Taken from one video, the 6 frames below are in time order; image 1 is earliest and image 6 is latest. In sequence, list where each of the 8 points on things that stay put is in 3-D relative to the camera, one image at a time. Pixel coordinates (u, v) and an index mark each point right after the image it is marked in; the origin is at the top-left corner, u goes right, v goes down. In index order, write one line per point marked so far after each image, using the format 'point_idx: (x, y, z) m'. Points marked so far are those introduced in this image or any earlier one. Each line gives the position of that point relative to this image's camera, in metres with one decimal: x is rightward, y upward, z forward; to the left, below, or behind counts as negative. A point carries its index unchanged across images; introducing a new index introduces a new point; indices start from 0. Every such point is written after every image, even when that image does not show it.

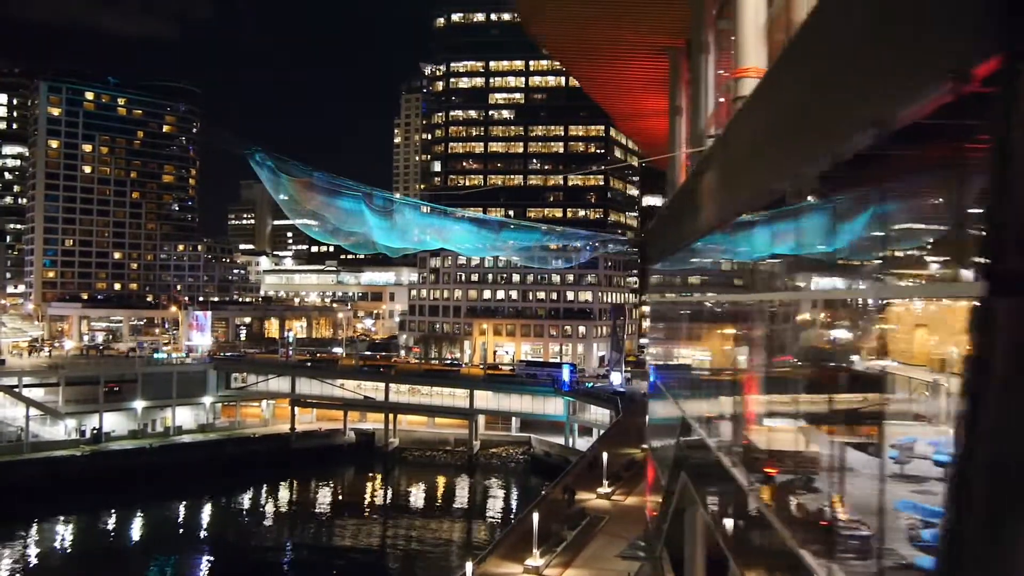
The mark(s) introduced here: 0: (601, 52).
0: (+1.3, +3.5, +13.5) m
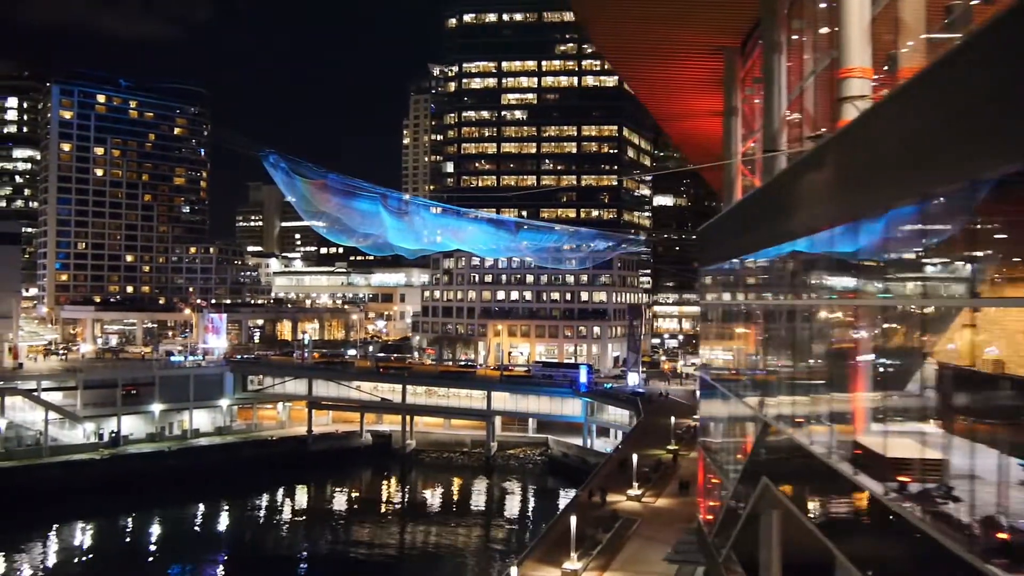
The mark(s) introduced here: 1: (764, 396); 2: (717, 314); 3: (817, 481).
0: (+2.1, +3.4, +13.4) m
1: (+2.7, -1.2, +9.8) m
2: (+3.1, -0.4, +13.2) m
3: (+2.4, -1.5, +7.2) m
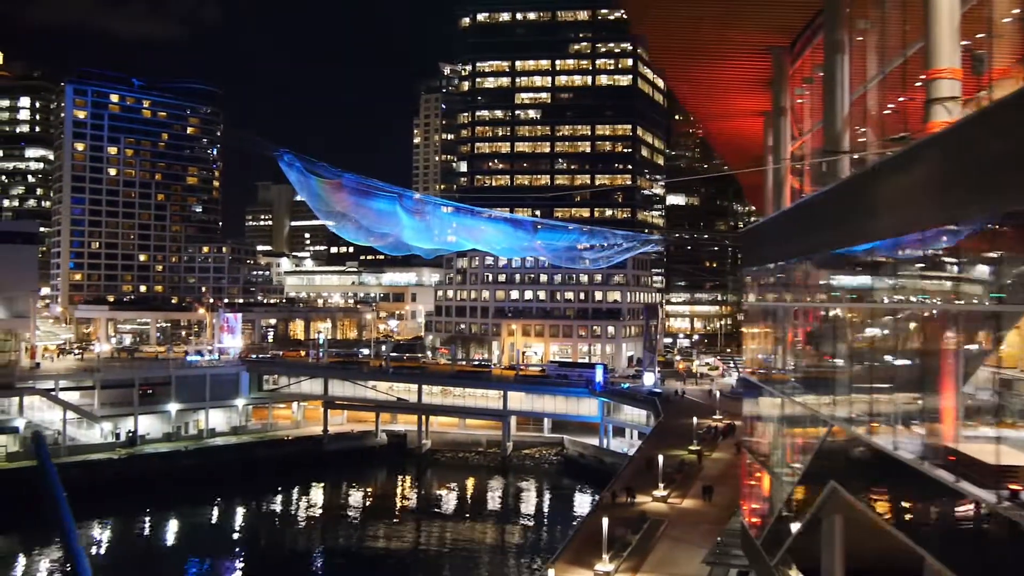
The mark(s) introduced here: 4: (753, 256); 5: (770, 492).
0: (+2.7, +3.4, +13.3) m
1: (+3.4, -1.2, +9.7) m
2: (+3.7, -0.4, +13.1) m
3: (+3.0, -1.5, +7.2) m
4: (+3.7, +0.5, +13.9) m
5: (+3.7, -2.9, +13.2) m
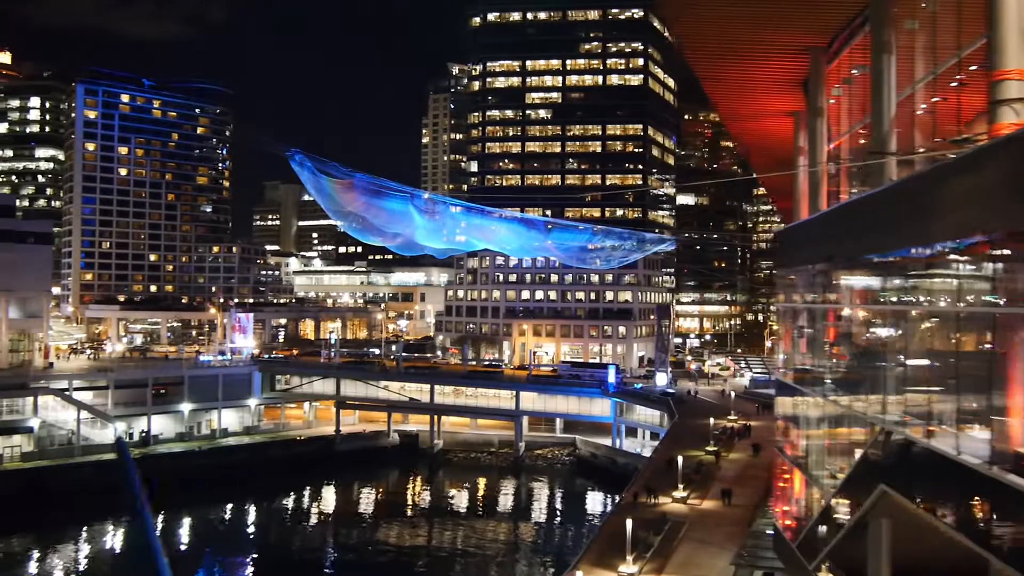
0: (+3.2, +3.4, +13.3) m
1: (+3.8, -1.2, +9.6) m
2: (+4.2, -0.4, +13.0) m
3: (+3.5, -1.6, +7.1) m
4: (+4.2, +0.4, +13.8) m
5: (+4.2, -2.9, +13.1) m
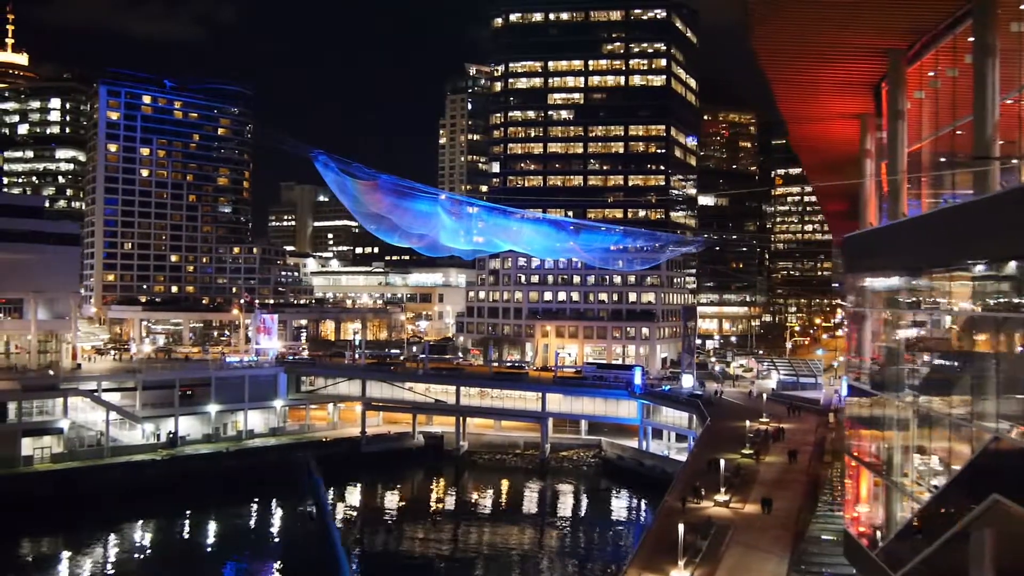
0: (+4.3, +3.3, +13.2) m
1: (+4.9, -1.3, +9.5) m
2: (+5.3, -0.5, +12.9) m
3: (+4.5, -1.6, +7.0) m
4: (+5.2, +0.4, +13.7) m
5: (+5.2, -3.0, +13.0) m
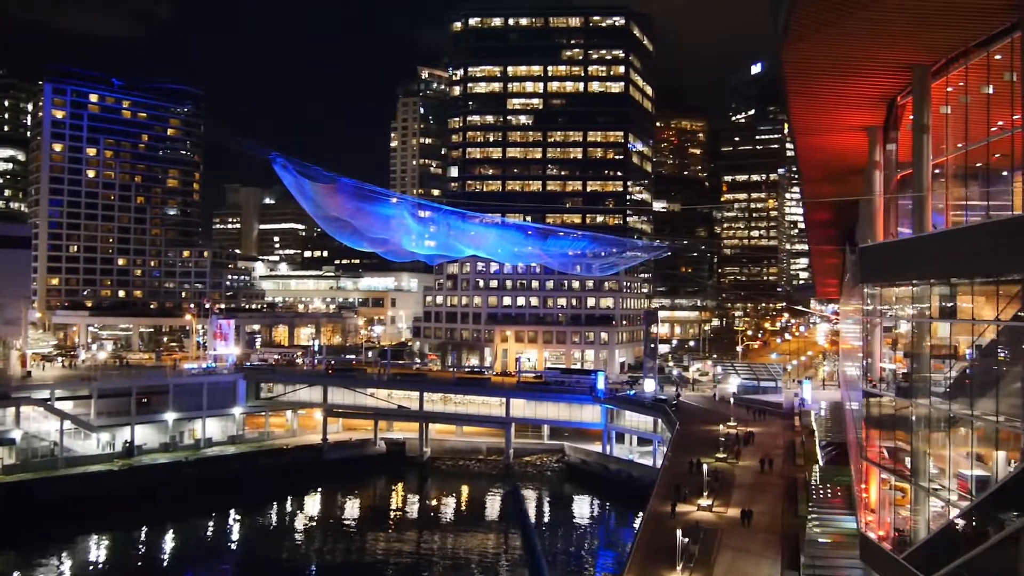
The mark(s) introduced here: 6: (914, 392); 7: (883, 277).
0: (+4.7, +3.2, +13.4) m
1: (+5.5, -1.4, +9.8) m
2: (+5.7, -0.6, +13.2) m
3: (+5.4, -1.7, +7.2) m
4: (+5.6, +0.2, +13.9) m
5: (+5.7, -3.1, +13.3) m
6: (+5.7, -1.5, +13.2) m
7: (+5.6, +0.2, +14.1) m
